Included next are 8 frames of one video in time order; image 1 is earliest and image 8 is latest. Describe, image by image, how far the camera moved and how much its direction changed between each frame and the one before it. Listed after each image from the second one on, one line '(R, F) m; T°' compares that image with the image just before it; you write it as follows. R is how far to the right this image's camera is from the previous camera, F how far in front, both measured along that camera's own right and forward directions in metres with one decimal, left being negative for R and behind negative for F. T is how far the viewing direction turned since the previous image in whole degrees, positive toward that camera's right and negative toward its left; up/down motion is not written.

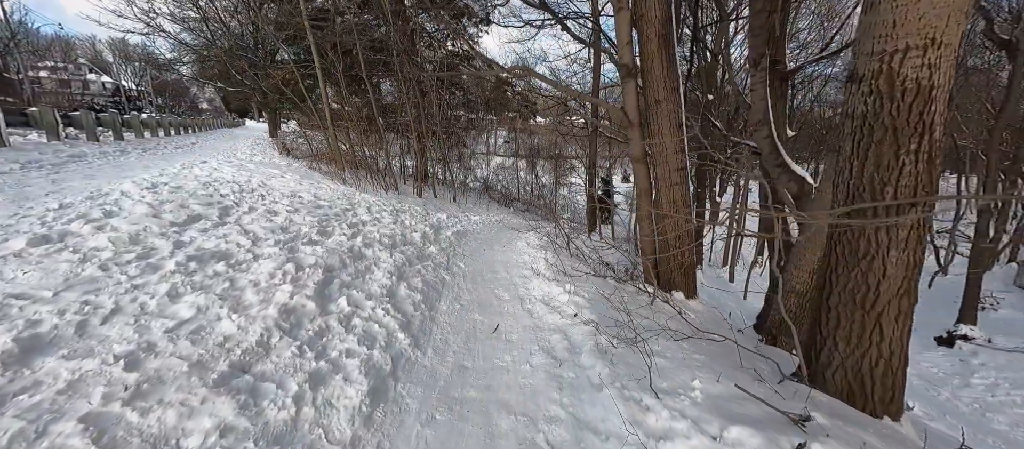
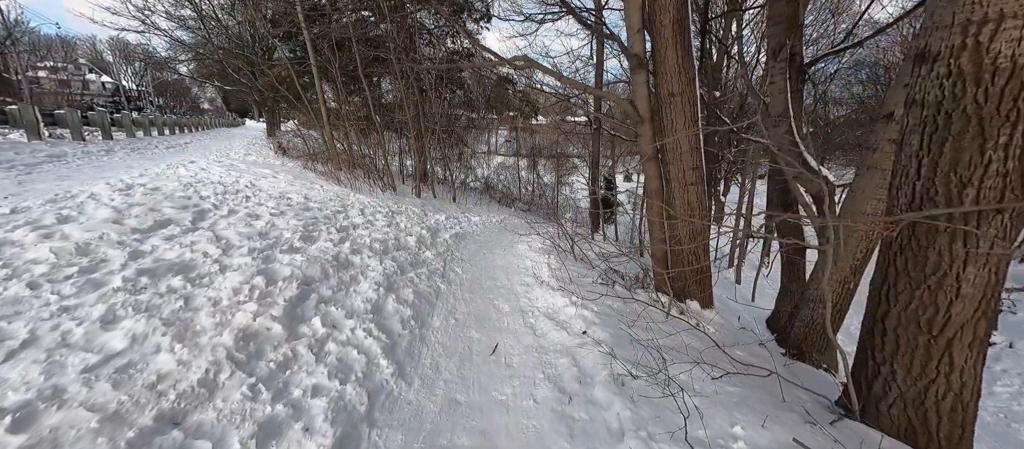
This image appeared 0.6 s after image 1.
(0.0, +0.4) m; 0°
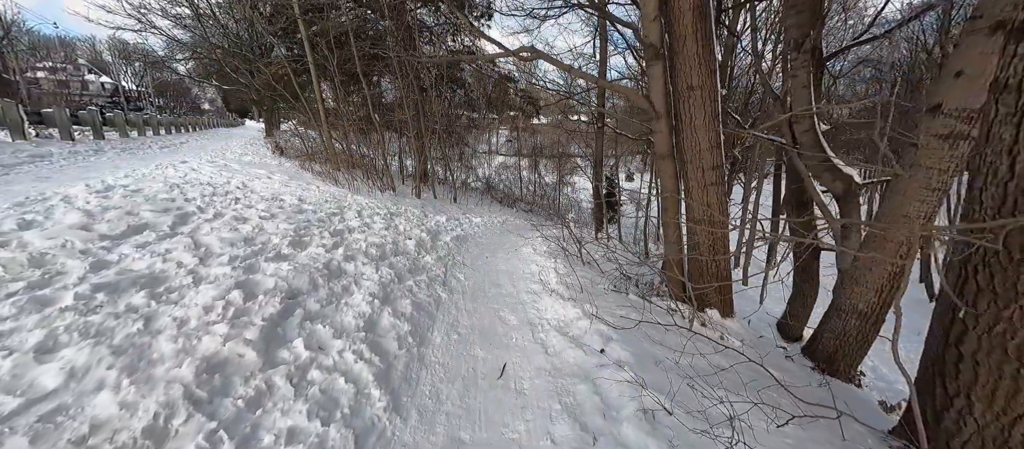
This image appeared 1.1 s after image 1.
(-0.1, +0.3) m; 0°
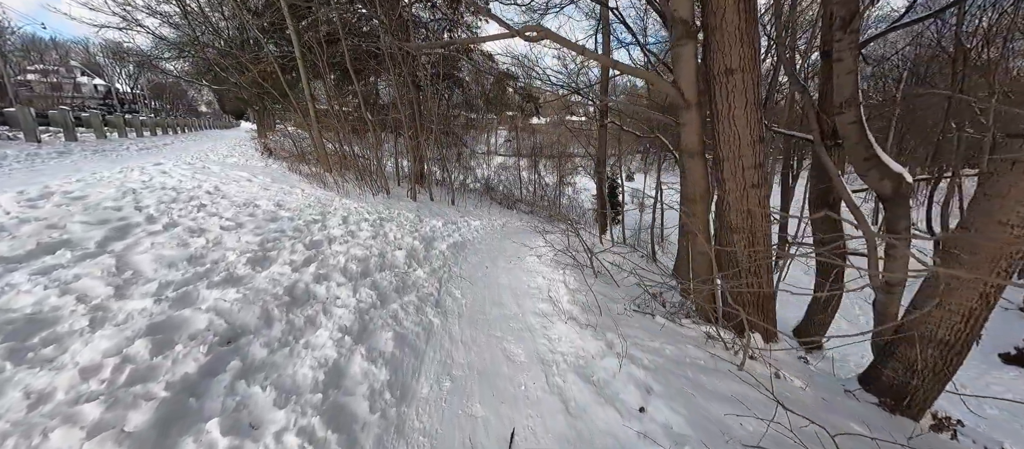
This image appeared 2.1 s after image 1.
(-0.1, +0.7) m; 0°
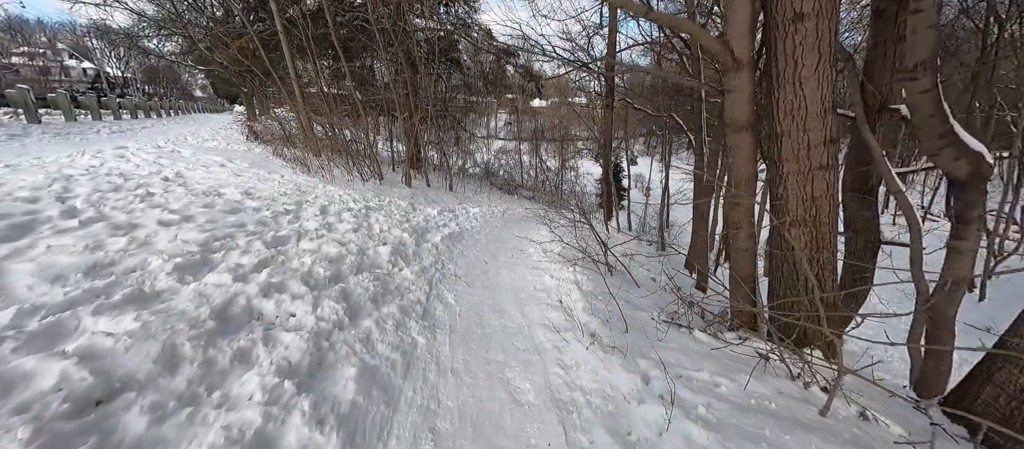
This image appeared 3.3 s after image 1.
(0.0, +0.8) m; 0°
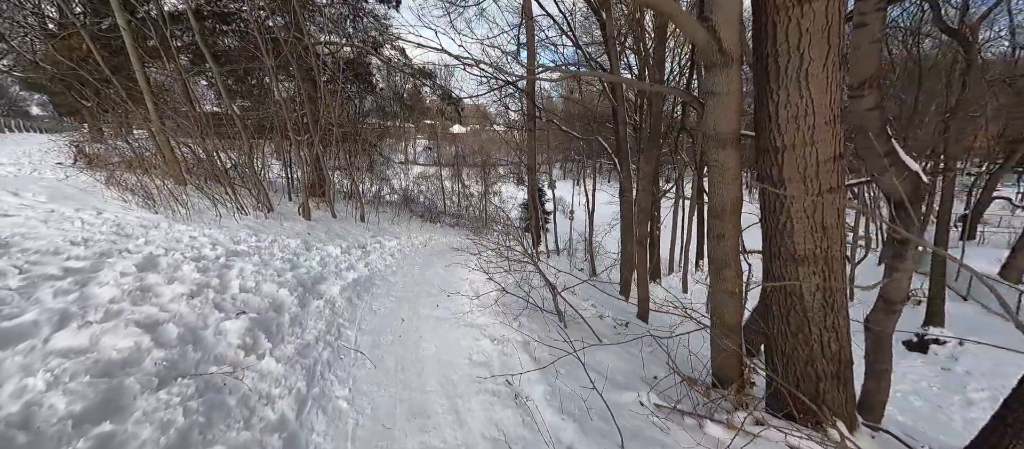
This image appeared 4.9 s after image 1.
(0.0, +1.1) m; +12°
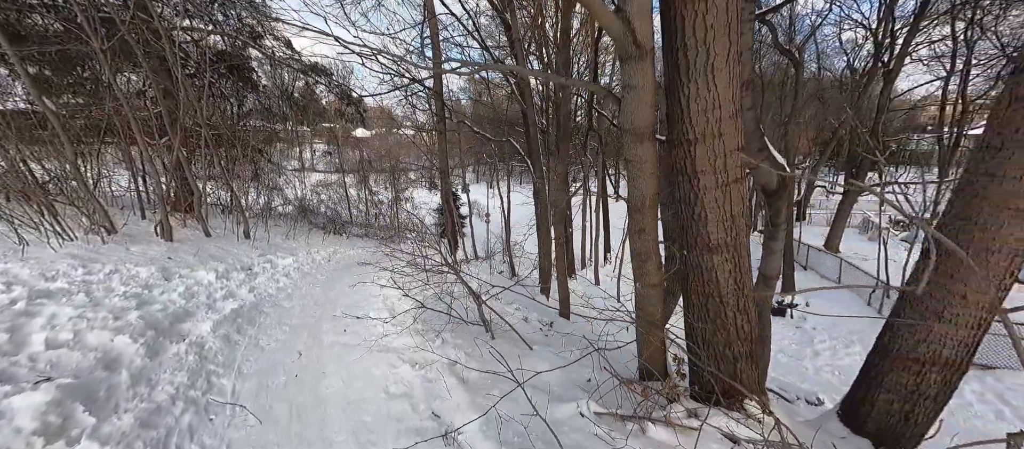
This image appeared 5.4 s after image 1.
(0.0, +0.3) m; +14°
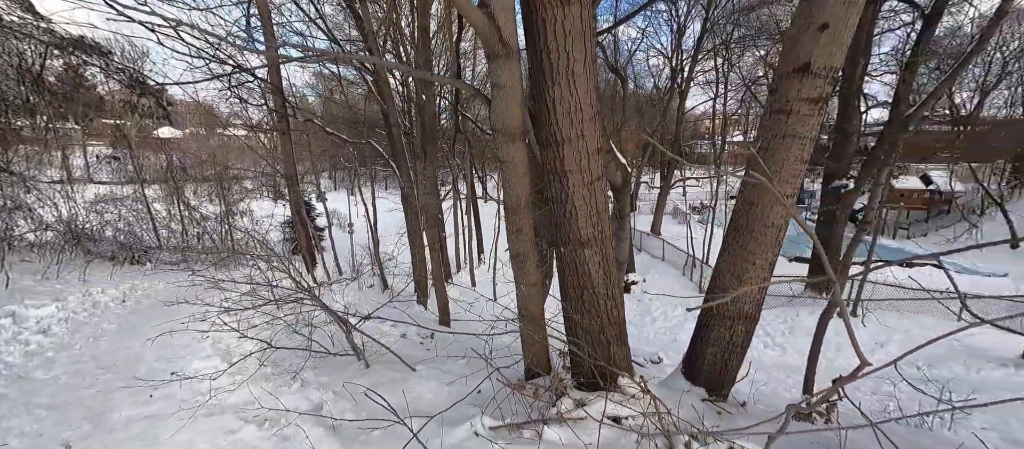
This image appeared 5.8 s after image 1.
(0.0, +0.2) m; +21°
